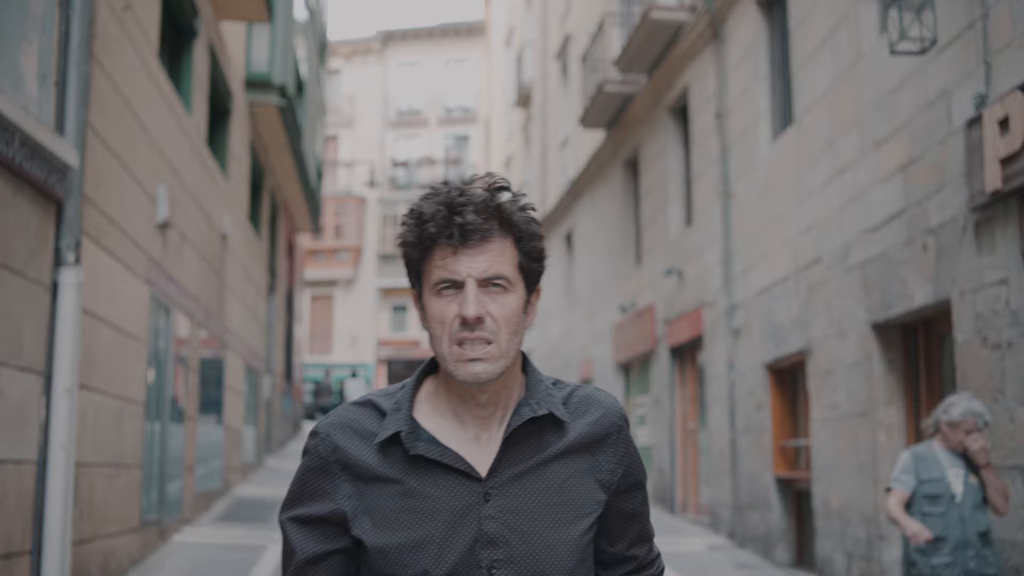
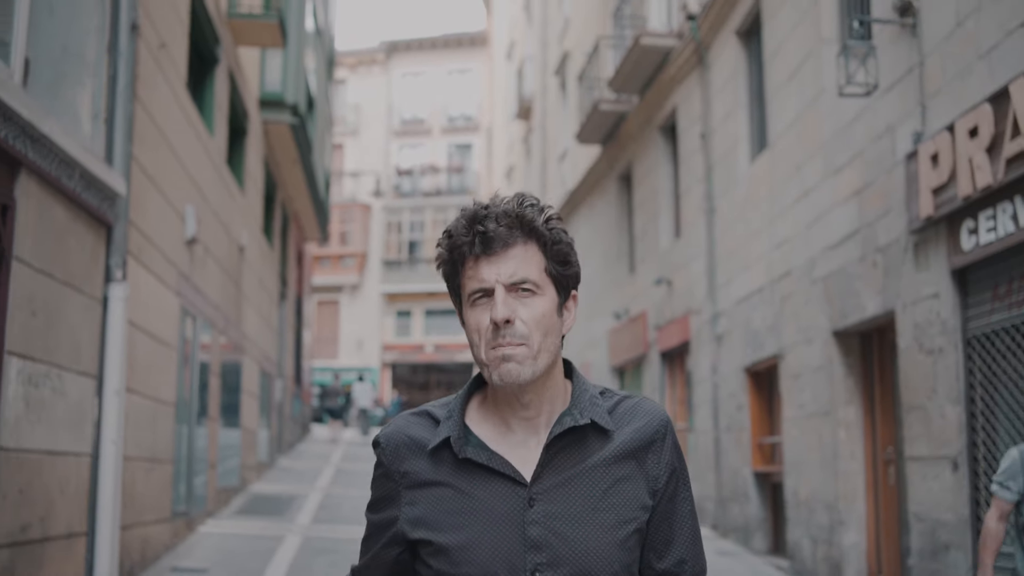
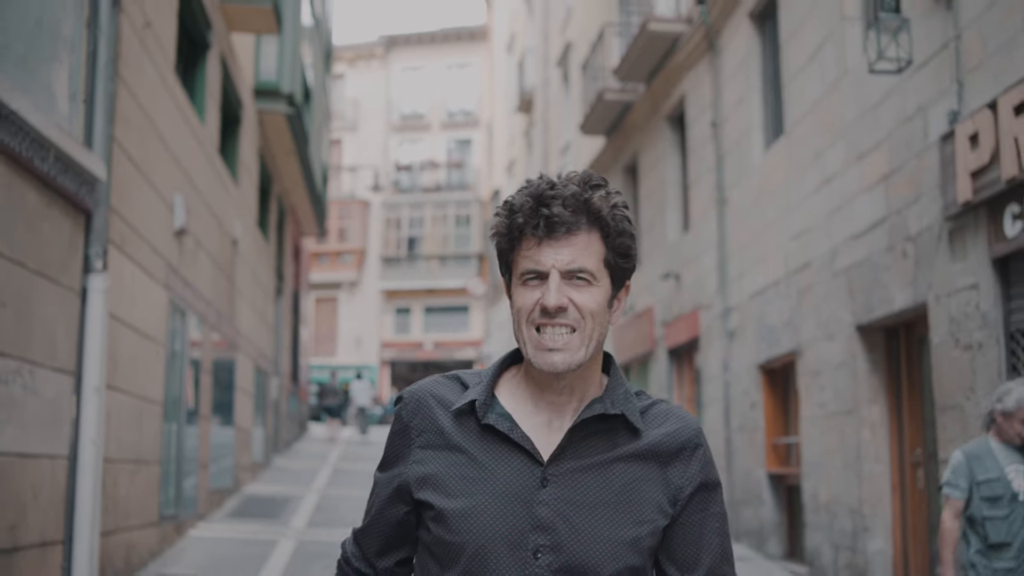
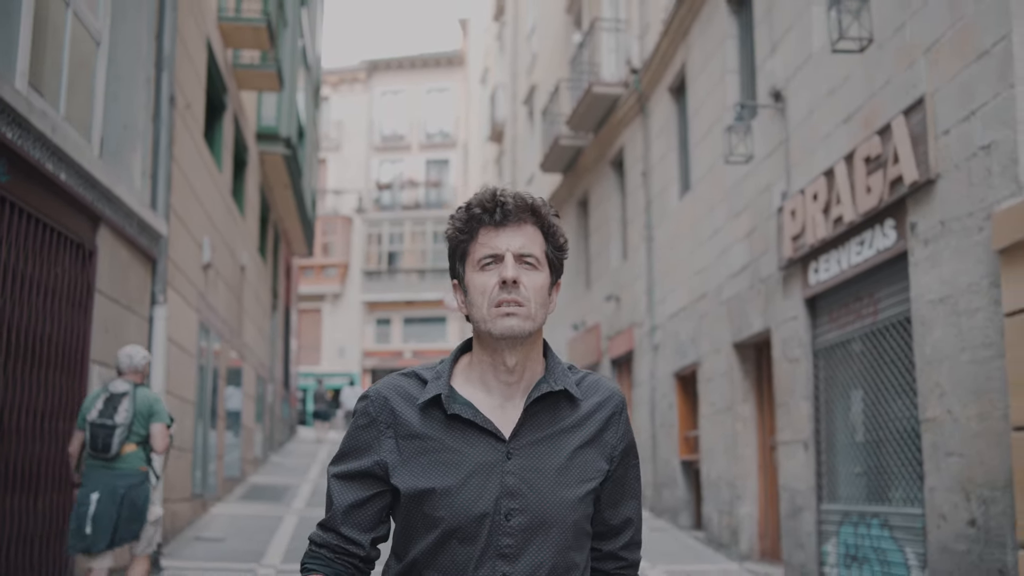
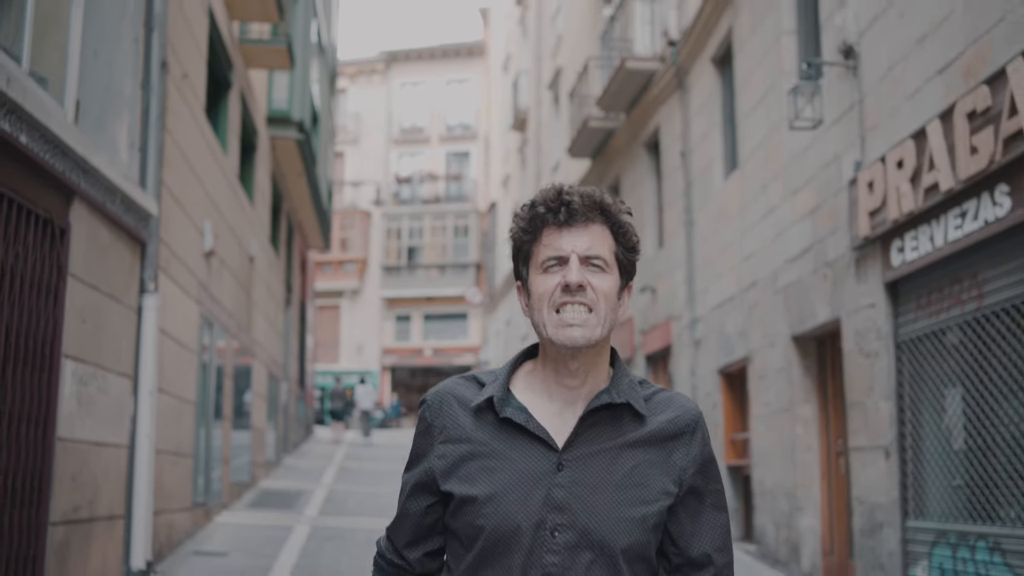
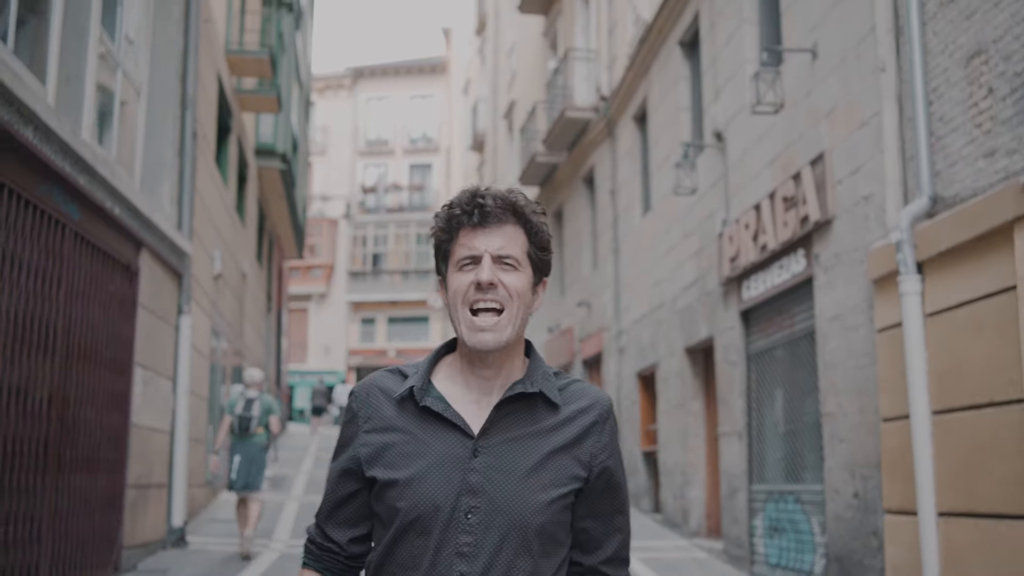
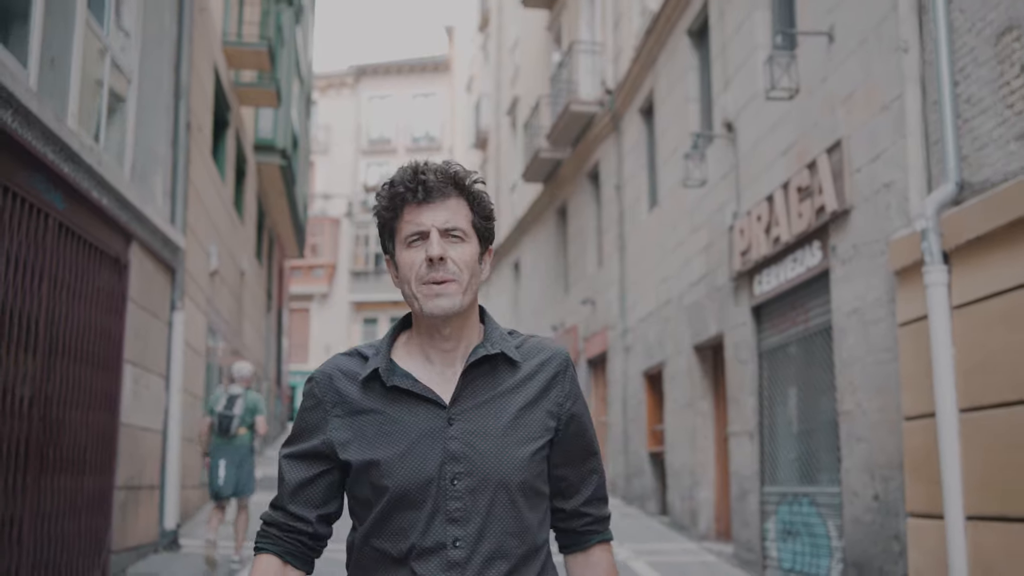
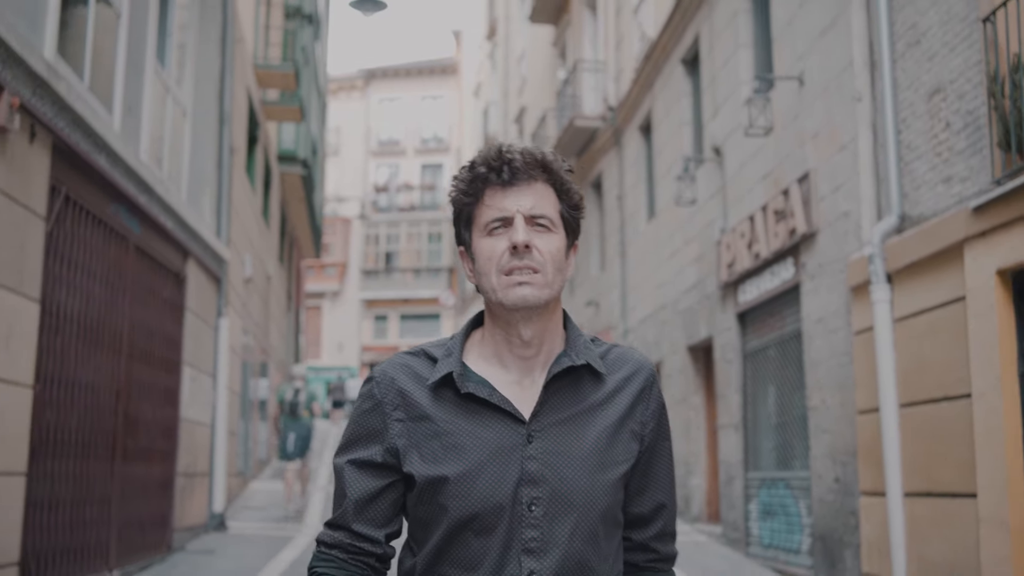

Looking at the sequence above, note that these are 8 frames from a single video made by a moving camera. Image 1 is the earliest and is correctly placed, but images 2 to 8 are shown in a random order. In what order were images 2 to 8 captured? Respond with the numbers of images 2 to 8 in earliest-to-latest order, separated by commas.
3, 2, 5, 4, 7, 6, 8
